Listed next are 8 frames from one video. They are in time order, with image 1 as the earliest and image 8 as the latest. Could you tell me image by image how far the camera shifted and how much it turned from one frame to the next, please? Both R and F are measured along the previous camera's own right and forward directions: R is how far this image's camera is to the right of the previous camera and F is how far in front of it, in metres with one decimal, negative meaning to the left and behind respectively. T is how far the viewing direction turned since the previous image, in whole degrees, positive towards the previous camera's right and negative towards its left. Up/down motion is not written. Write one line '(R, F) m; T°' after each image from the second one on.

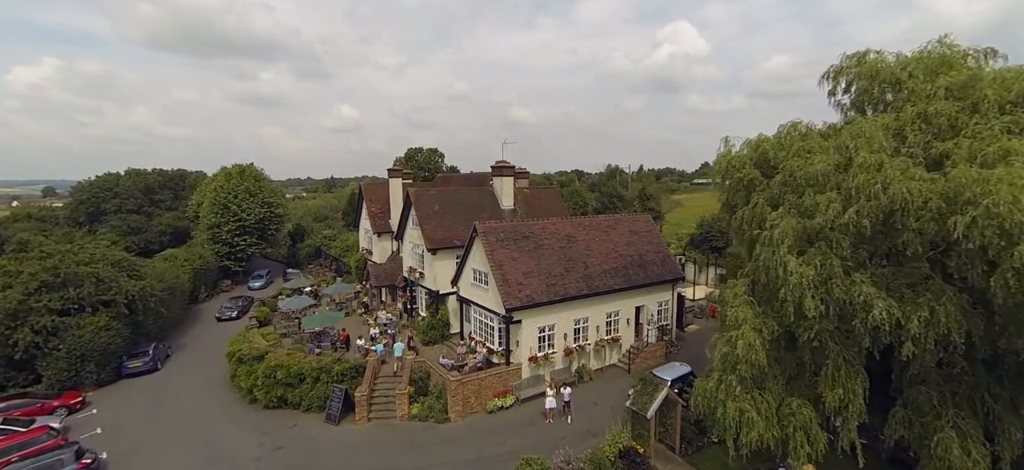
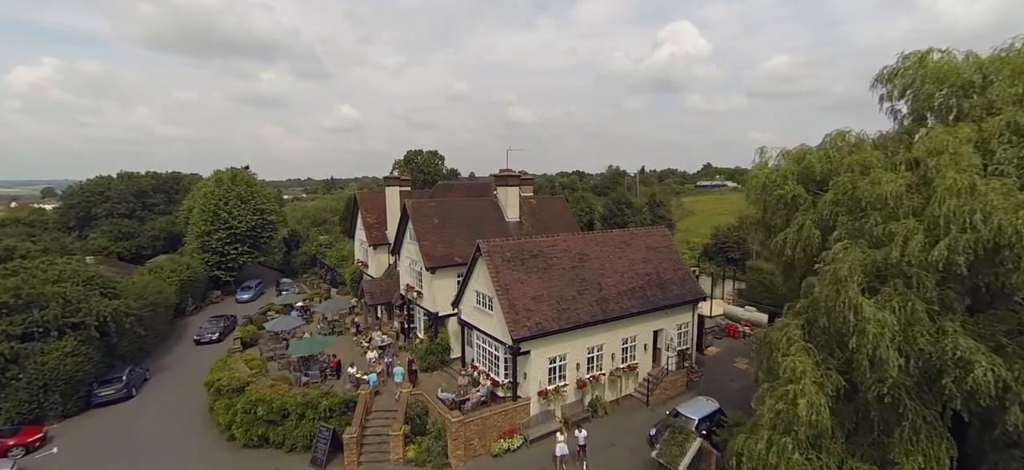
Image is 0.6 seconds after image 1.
(-0.3, +2.0) m; 0°
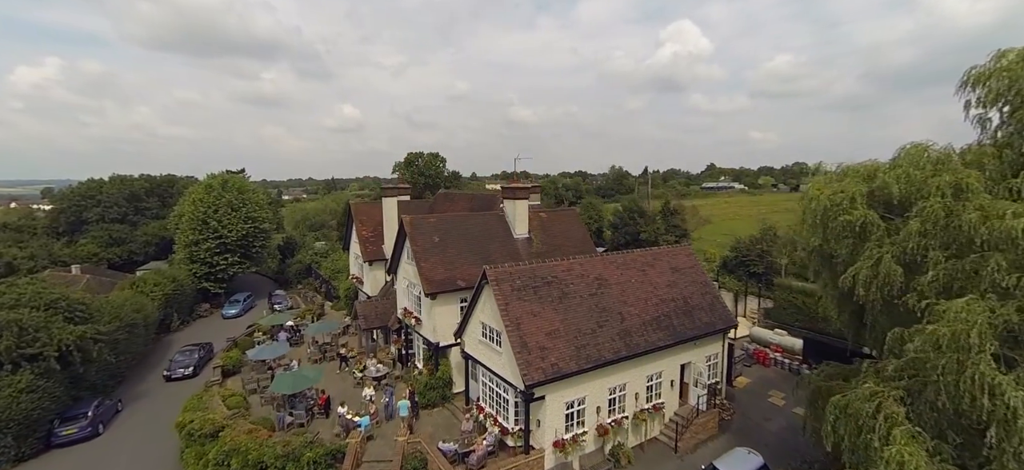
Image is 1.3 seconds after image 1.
(-0.4, +2.3) m; 0°
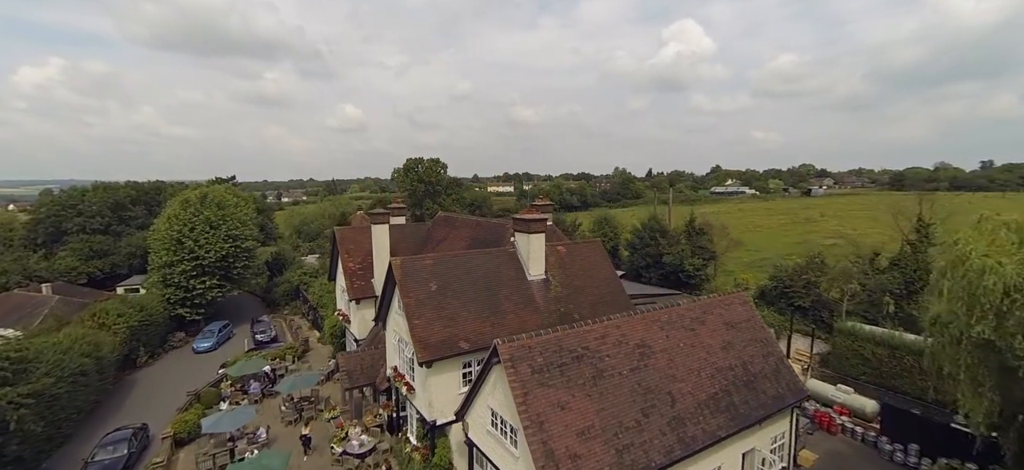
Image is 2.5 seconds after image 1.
(-0.5, +3.9) m; 0°
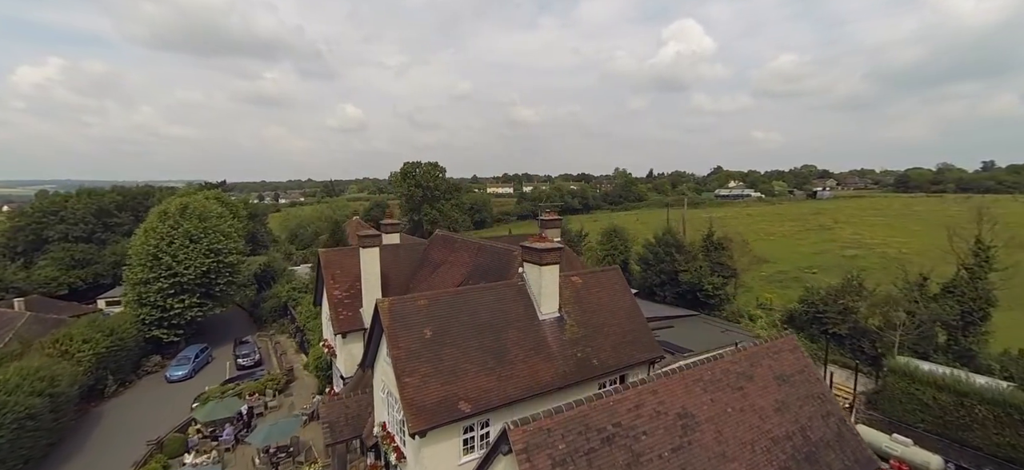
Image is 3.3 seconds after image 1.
(-0.3, +2.7) m; 0°
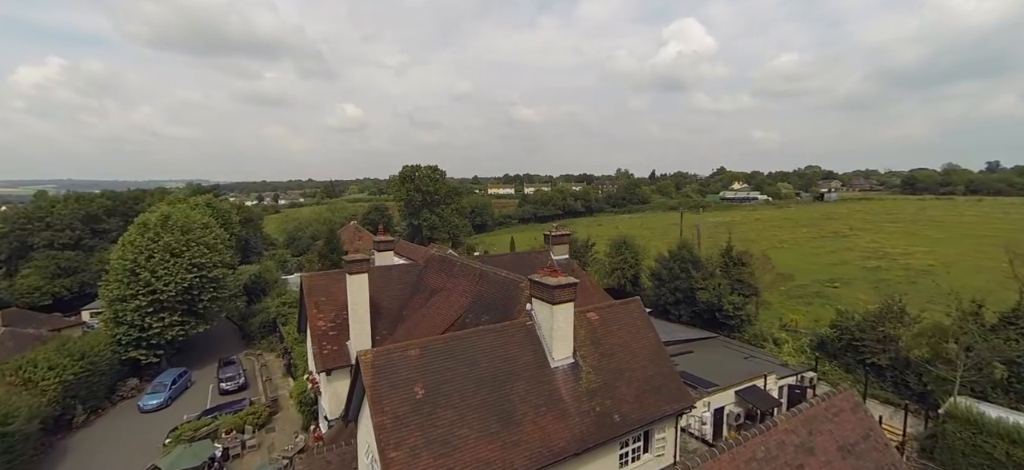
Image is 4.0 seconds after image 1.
(-0.2, +2.3) m; 0°
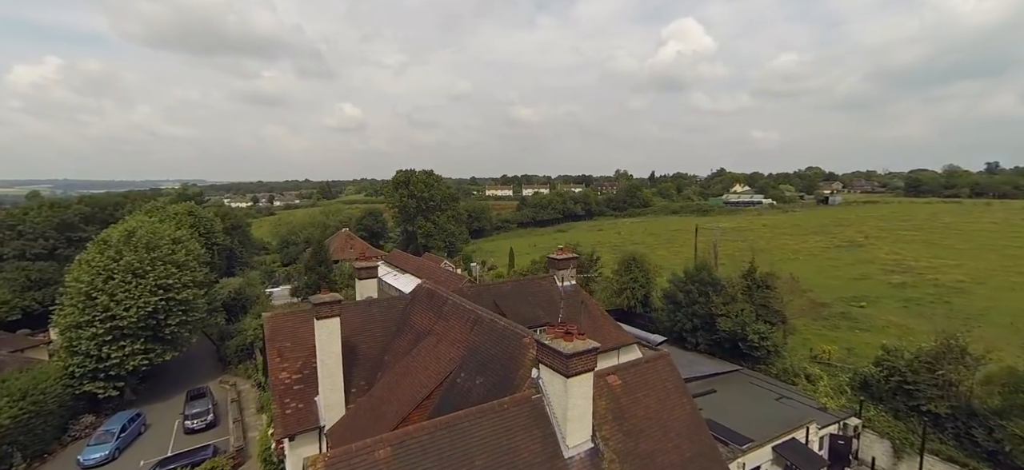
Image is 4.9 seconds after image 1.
(-0.1, +3.1) m; 0°
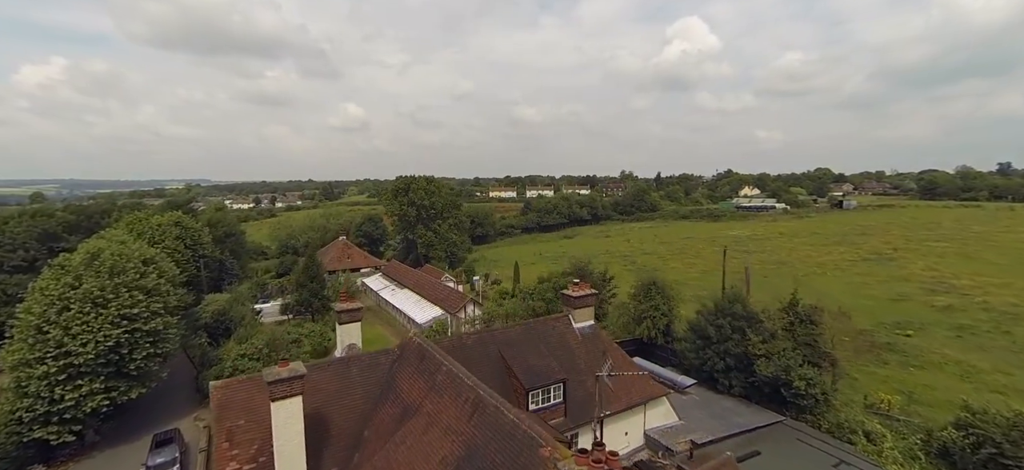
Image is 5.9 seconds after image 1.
(-0.2, +3.4) m; 0°
